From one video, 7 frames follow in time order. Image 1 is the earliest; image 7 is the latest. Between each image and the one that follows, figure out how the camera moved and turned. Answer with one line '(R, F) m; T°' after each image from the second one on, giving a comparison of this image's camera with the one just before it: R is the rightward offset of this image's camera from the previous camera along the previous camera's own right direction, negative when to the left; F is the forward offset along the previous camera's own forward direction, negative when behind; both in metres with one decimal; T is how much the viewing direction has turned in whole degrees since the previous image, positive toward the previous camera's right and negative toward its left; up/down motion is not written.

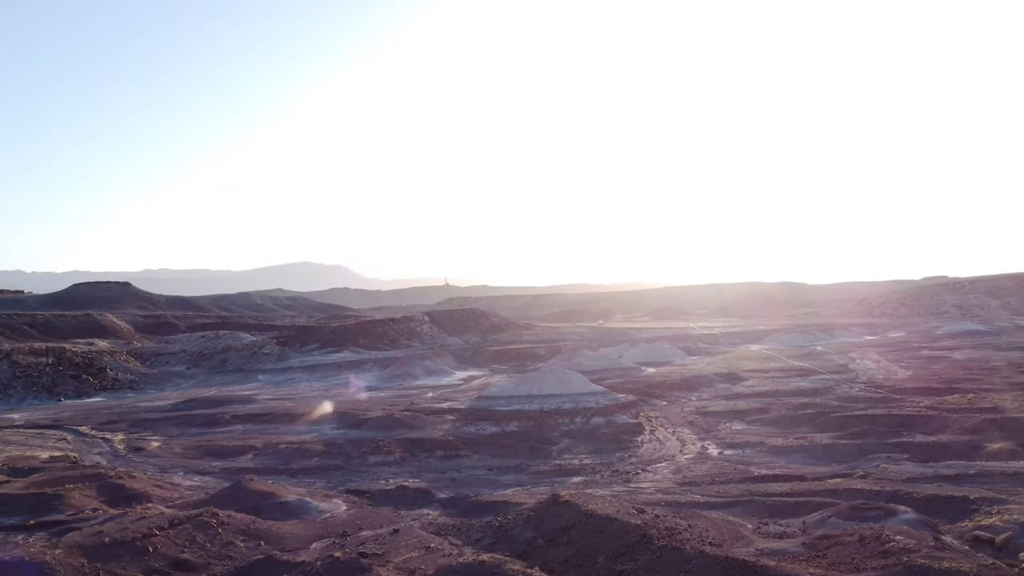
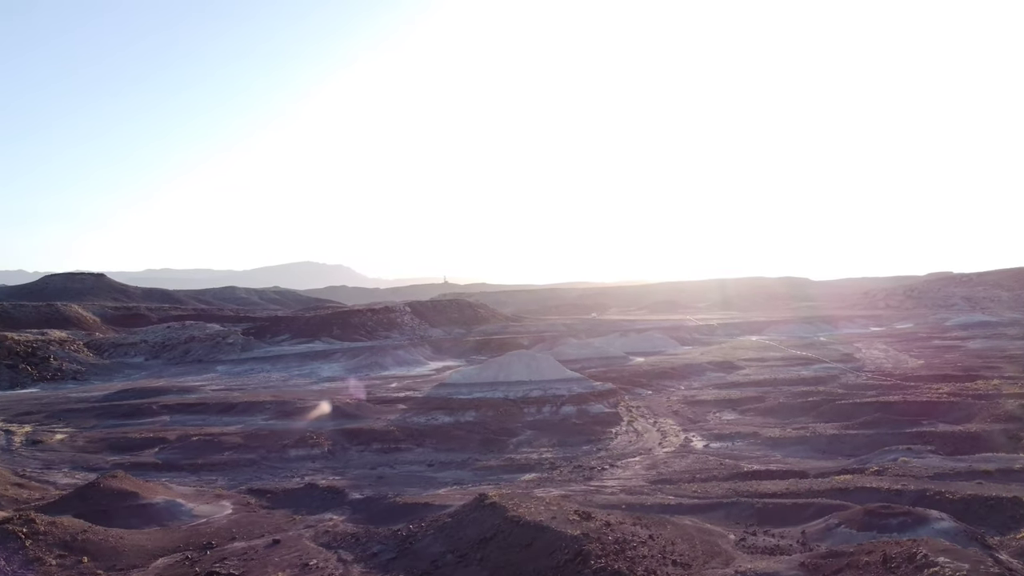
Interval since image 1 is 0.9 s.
(+1.5, +3.7) m; 0°
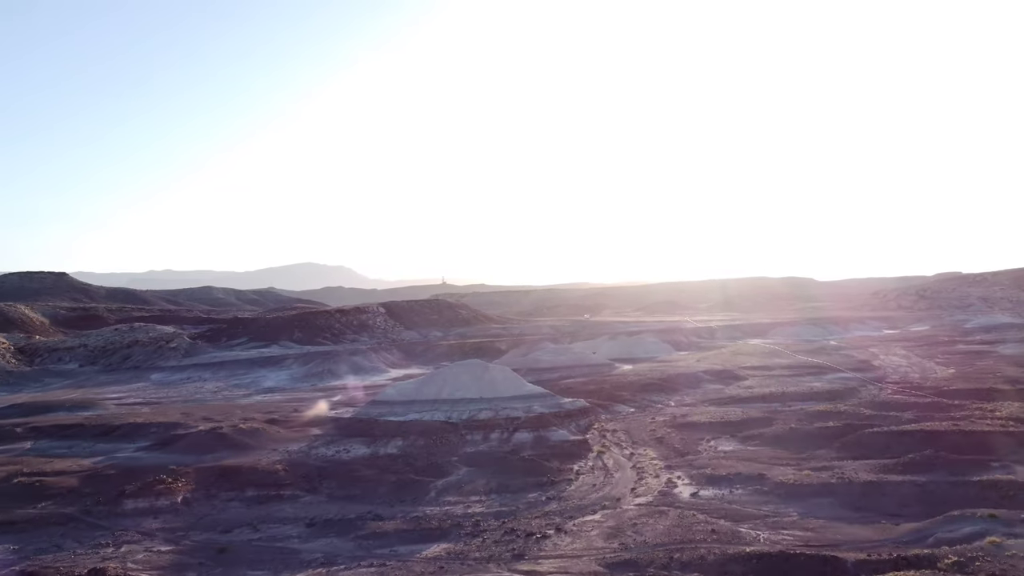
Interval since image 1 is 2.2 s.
(+1.7, +5.4) m; 0°
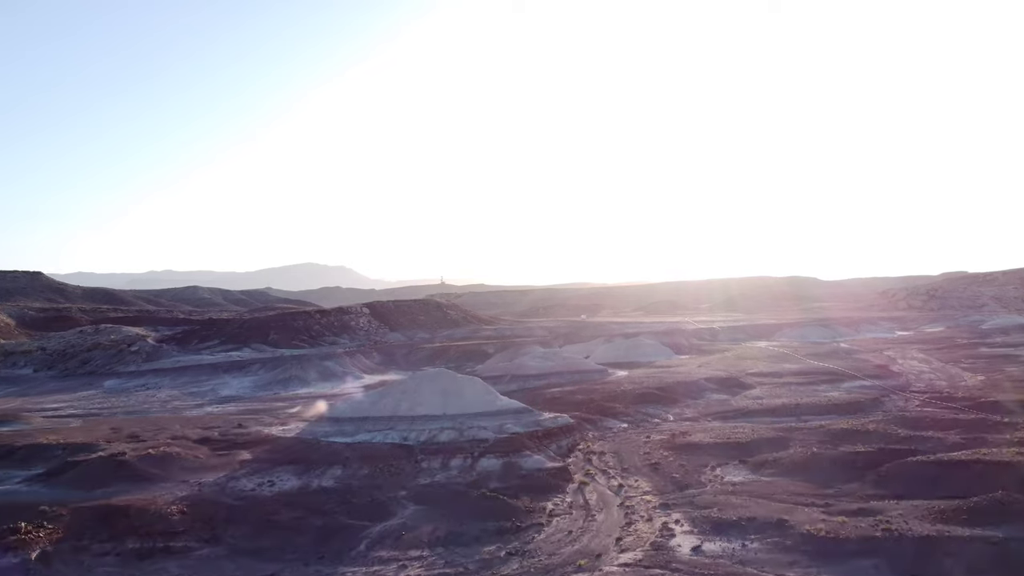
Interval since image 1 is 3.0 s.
(+0.8, +3.3) m; 0°
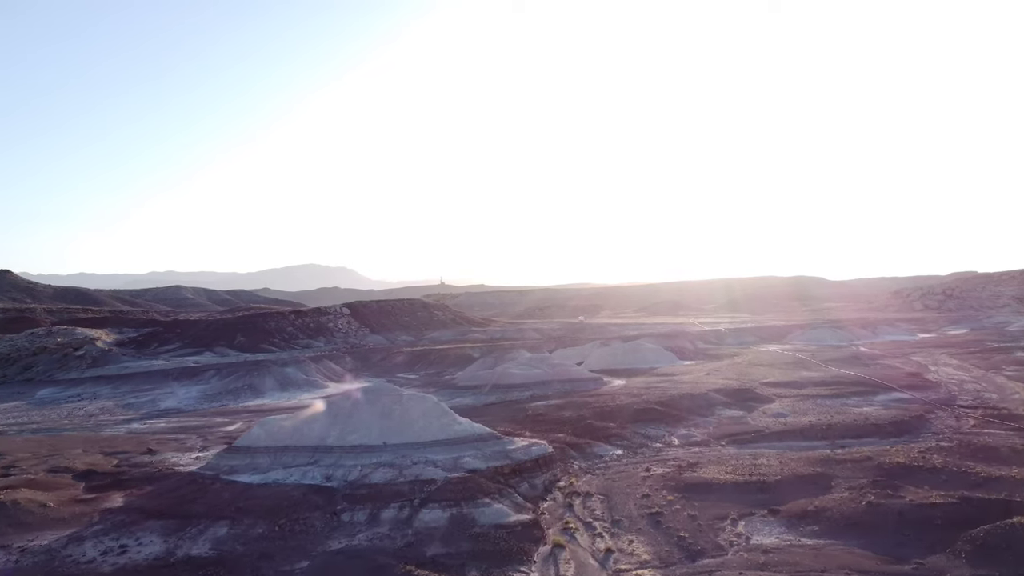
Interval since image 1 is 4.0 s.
(+0.9, +4.2) m; 0°
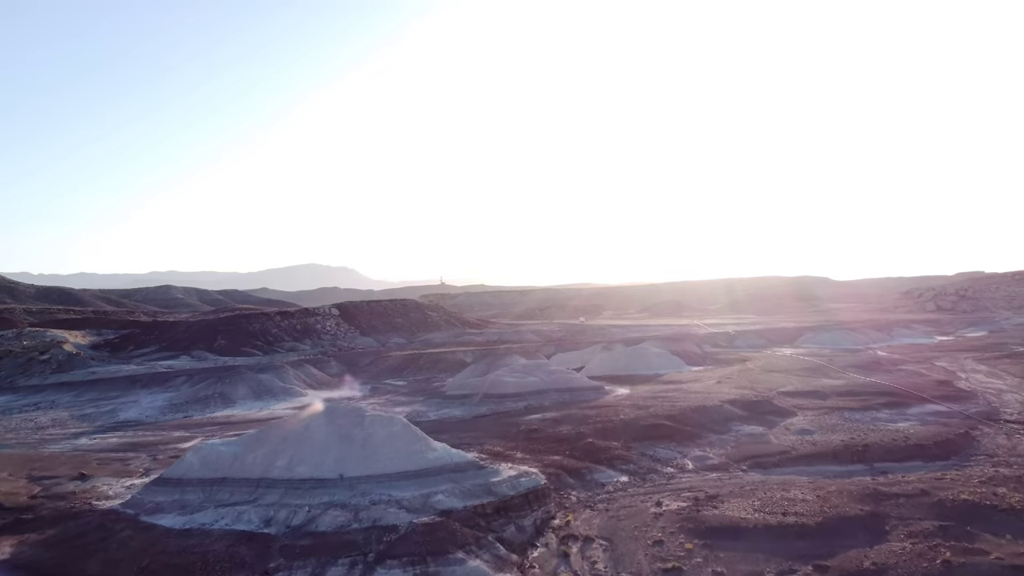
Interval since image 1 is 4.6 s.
(+0.3, +2.6) m; 0°
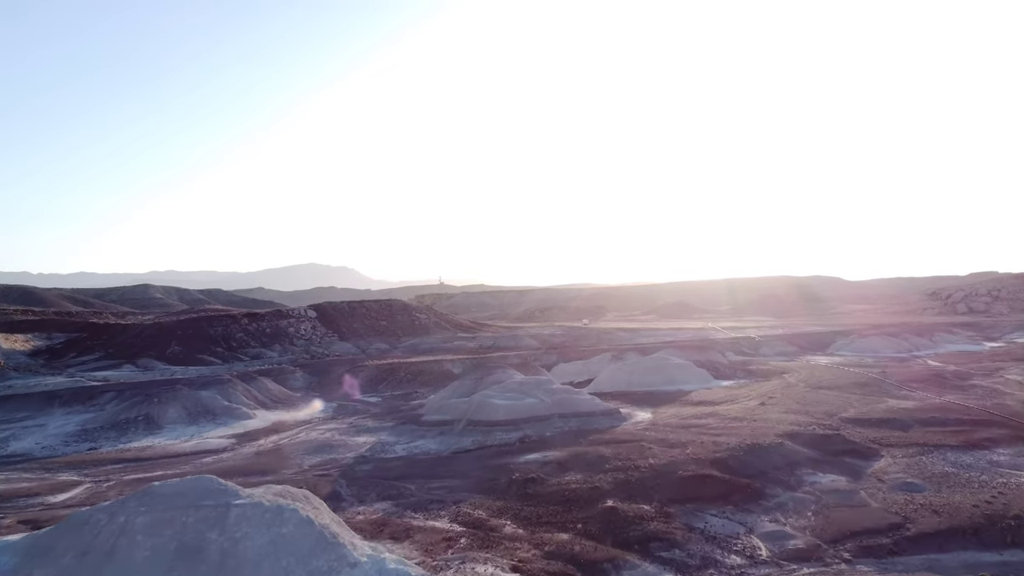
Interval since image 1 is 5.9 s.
(+0.2, +5.6) m; 0°
